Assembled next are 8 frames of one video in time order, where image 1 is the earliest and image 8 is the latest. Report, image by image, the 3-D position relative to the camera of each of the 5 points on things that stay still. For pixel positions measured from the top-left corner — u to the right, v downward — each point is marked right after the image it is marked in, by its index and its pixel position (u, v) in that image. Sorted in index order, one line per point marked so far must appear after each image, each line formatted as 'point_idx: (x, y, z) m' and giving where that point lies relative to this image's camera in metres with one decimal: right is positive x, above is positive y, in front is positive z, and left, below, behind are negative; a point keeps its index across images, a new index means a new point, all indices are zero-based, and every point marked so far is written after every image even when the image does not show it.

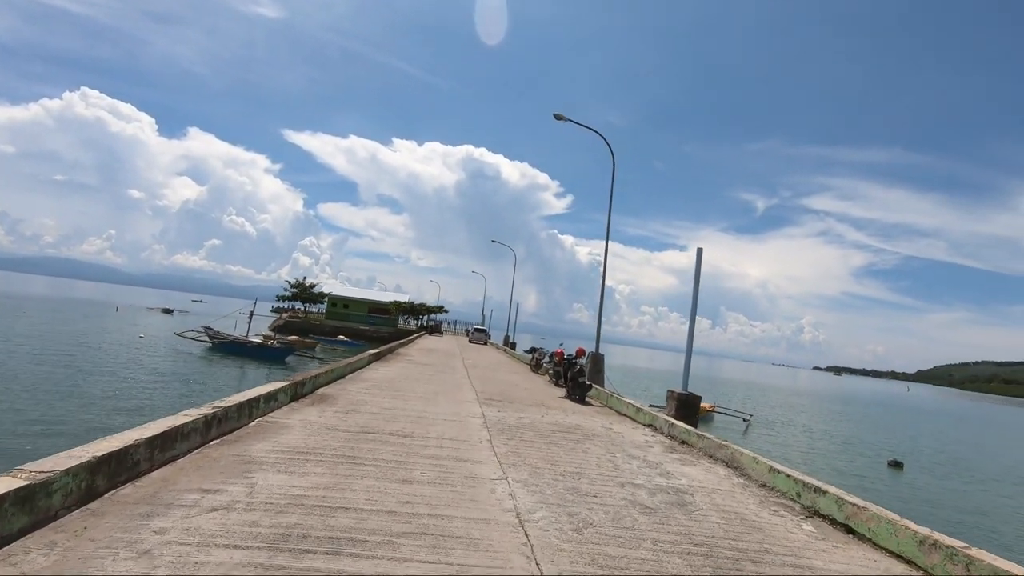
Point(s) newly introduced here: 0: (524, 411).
0: (+0.2, -2.7, +11.7) m
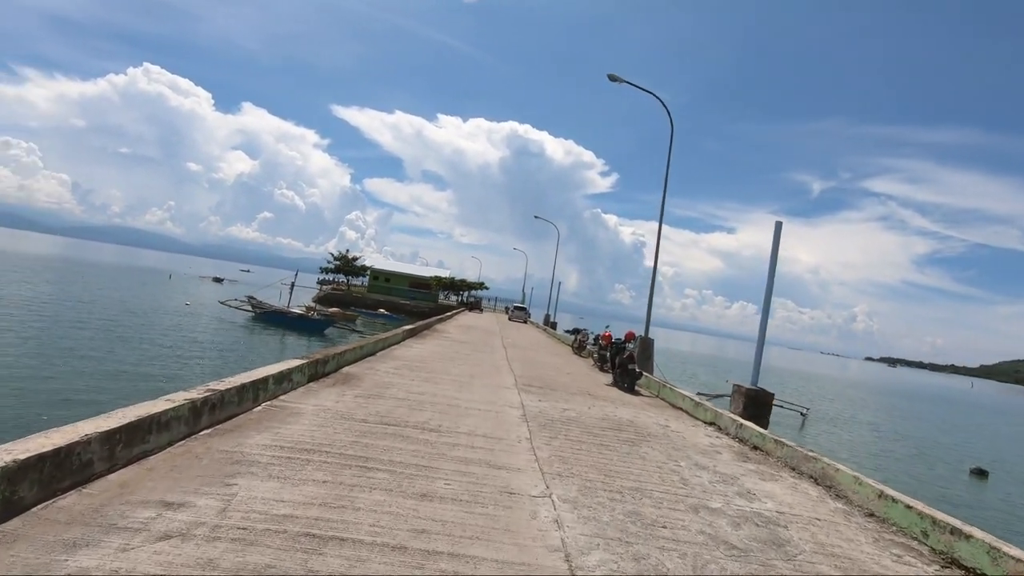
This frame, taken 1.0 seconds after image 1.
0: (+1.1, -2.2, +10.5) m
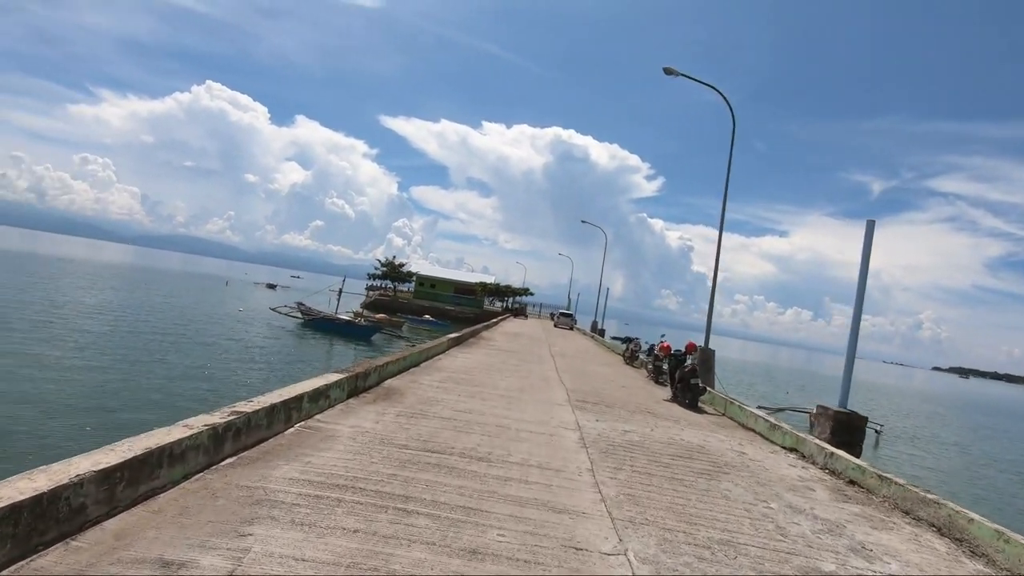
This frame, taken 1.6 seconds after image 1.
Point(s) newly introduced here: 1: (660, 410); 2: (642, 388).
0: (+2.0, -2.3, +9.5) m
1: (+3.1, -2.6, +11.3) m
2: (+3.6, -2.7, +14.6) m
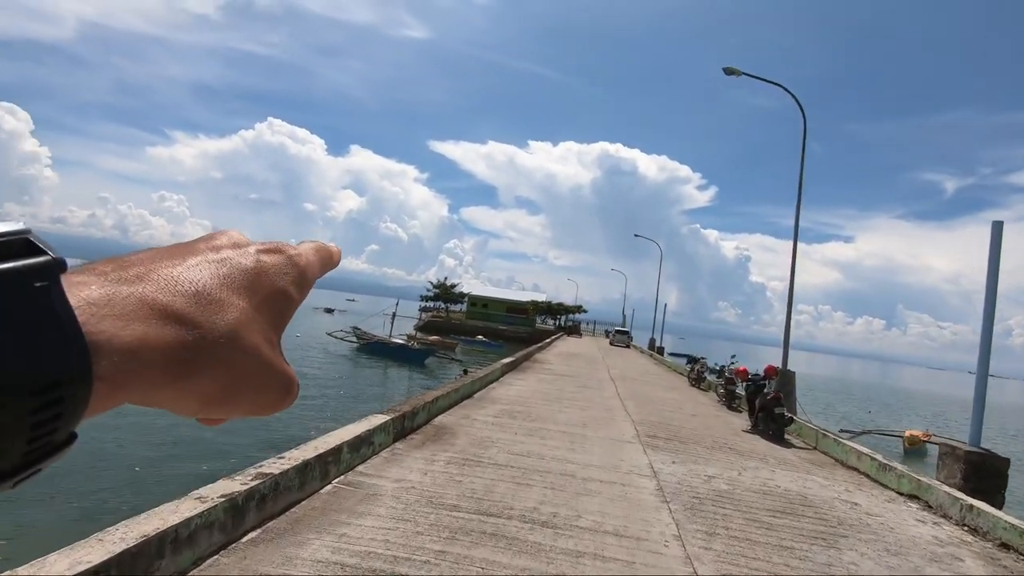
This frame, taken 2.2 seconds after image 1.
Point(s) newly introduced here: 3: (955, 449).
0: (+3.0, -2.7, +8.3) m
1: (+4.3, -2.9, +10.0) m
2: (+5.0, -3.2, +13.3) m
3: (+6.4, -2.3, +7.7) m
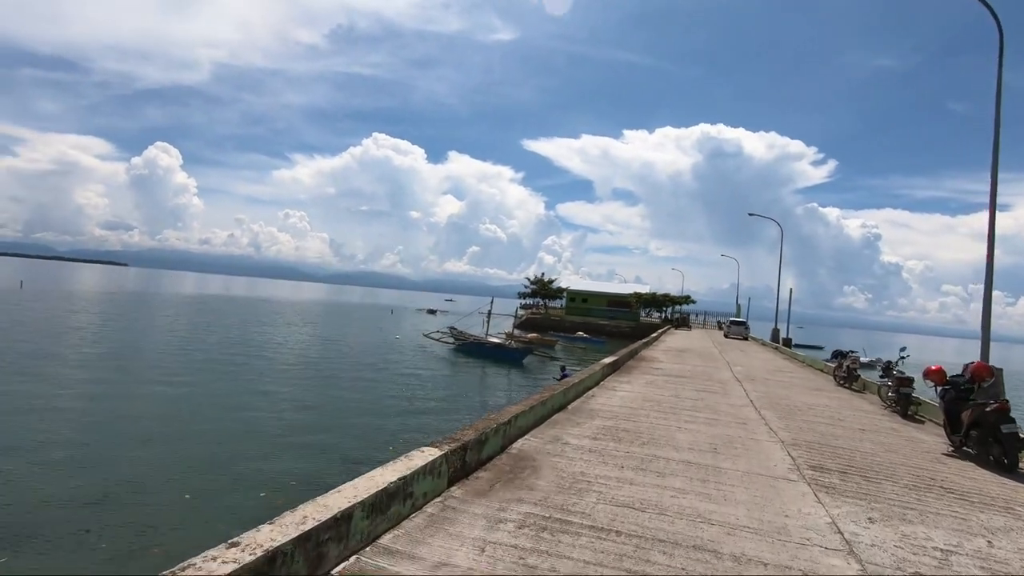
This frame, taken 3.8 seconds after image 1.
0: (+4.1, -2.3, +5.4) m
1: (+5.7, -2.5, +6.8) m
2: (+7.1, -2.7, +9.9) m
3: (+7.3, -1.8, +4.2) m
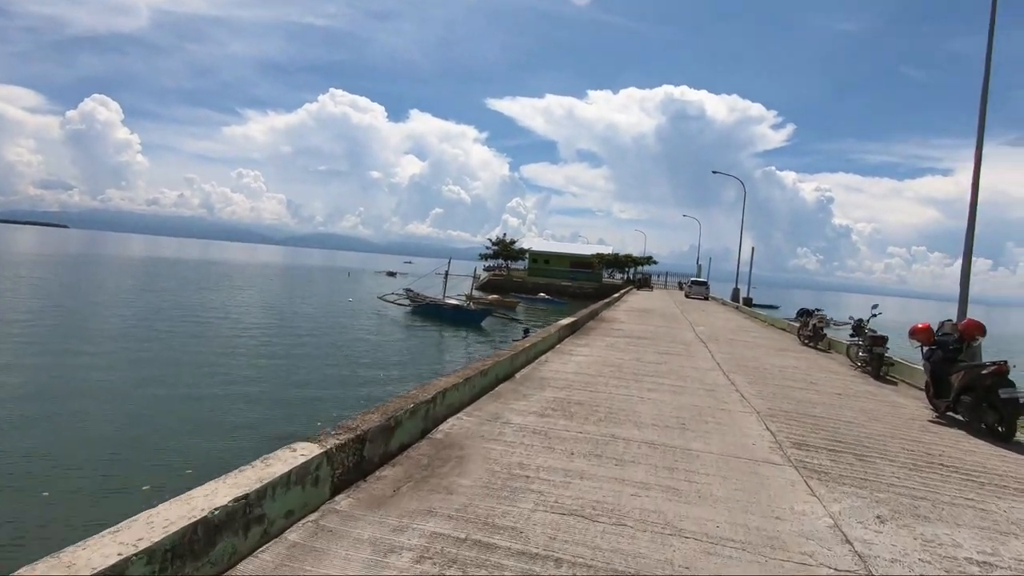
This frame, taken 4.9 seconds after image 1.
0: (+3.5, -1.8, +4.3) m
1: (+4.9, -1.9, +5.9) m
2: (+6.1, -1.8, +9.1) m
3: (+6.7, -1.3, +3.3) m
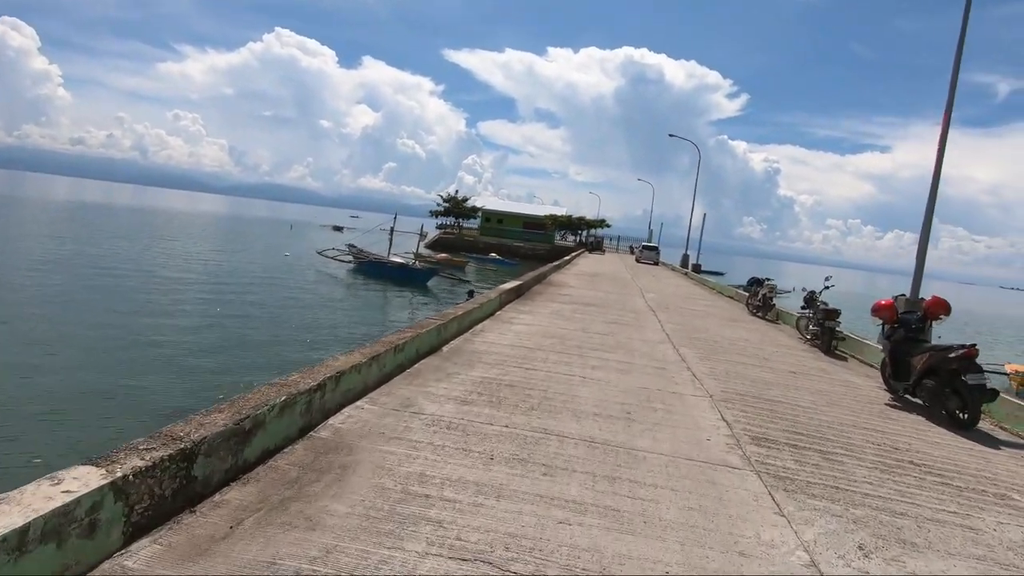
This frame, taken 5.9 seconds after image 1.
0: (+2.8, -1.7, +3.6) m
1: (+4.1, -1.6, +5.2) m
2: (+5.0, -1.4, +8.5) m
3: (+6.1, -1.4, +2.8) m
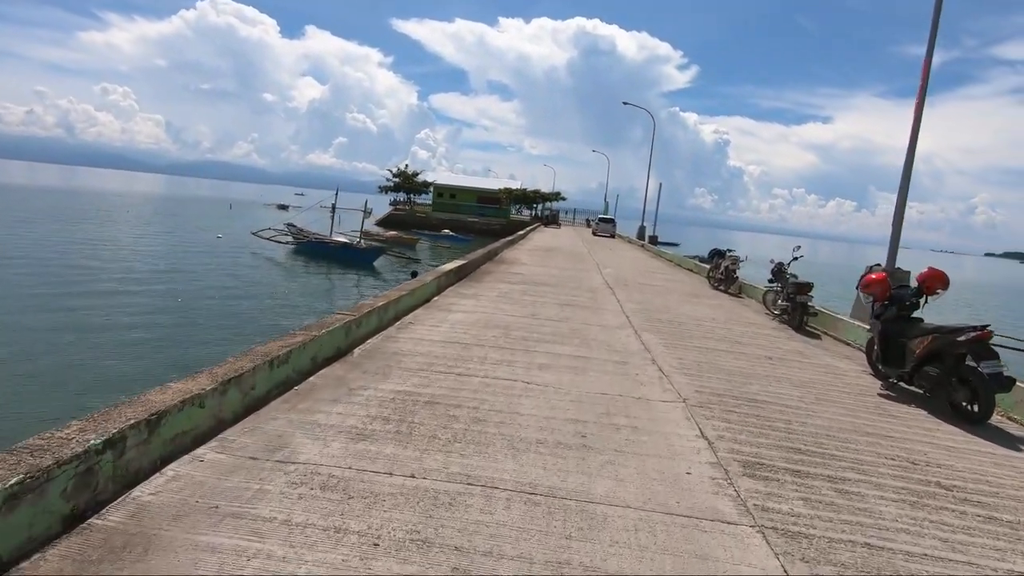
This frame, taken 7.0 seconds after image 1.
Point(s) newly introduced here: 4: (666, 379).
0: (+2.3, -1.6, +2.4) m
1: (+3.5, -1.4, +4.2) m
2: (+4.1, -1.0, +7.5) m
3: (+5.7, -1.2, +1.9) m
4: (+1.7, -1.0, +5.9) m
